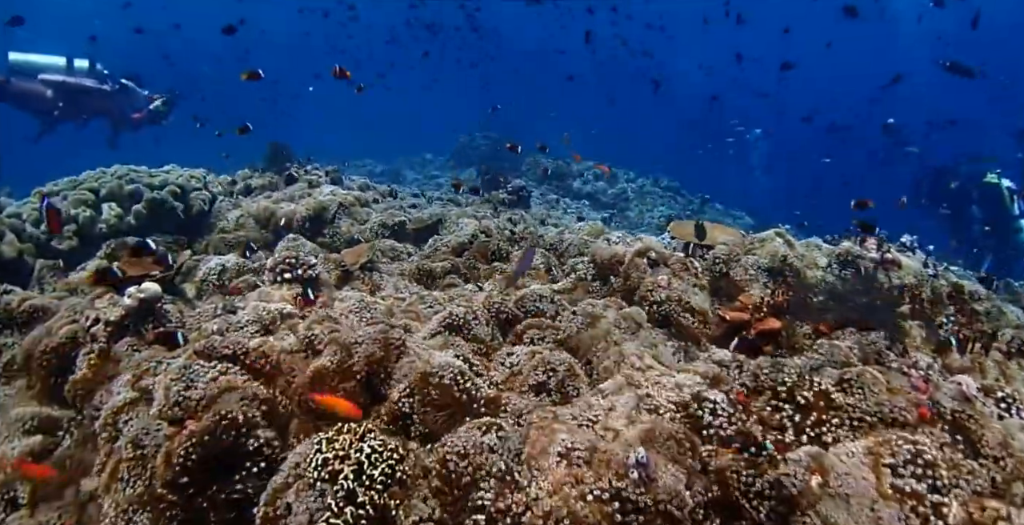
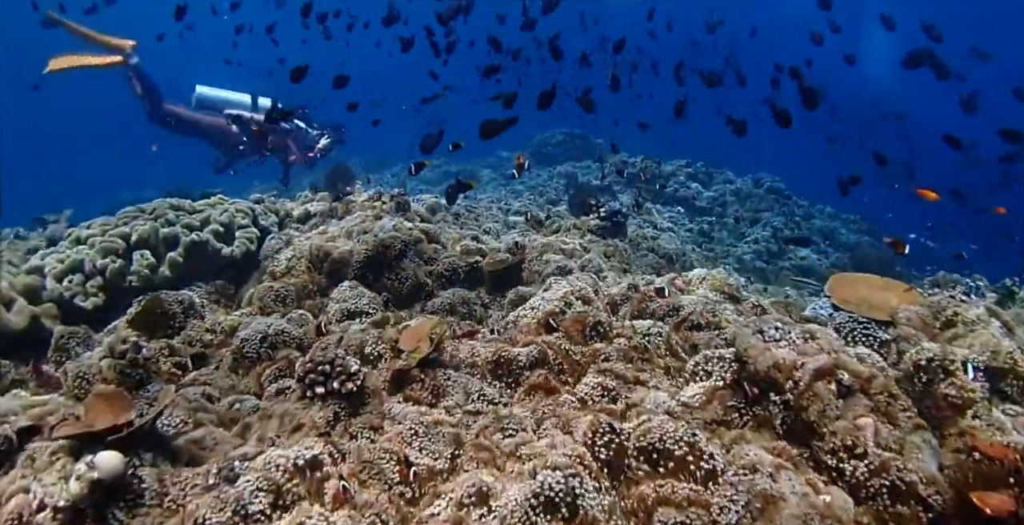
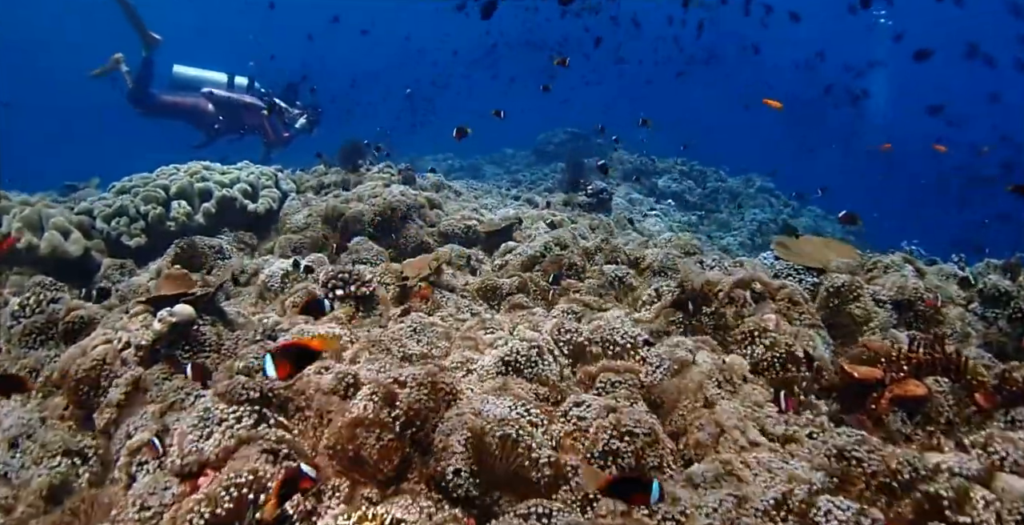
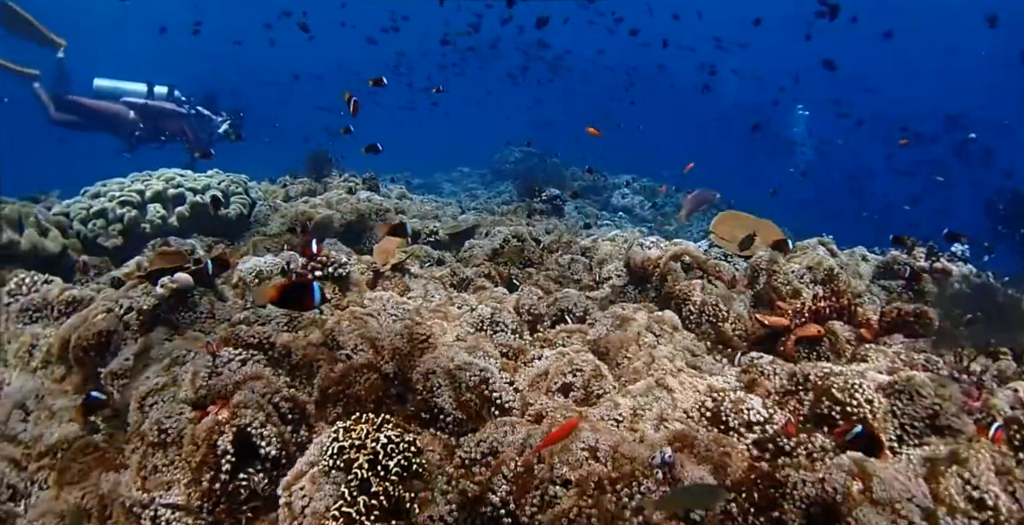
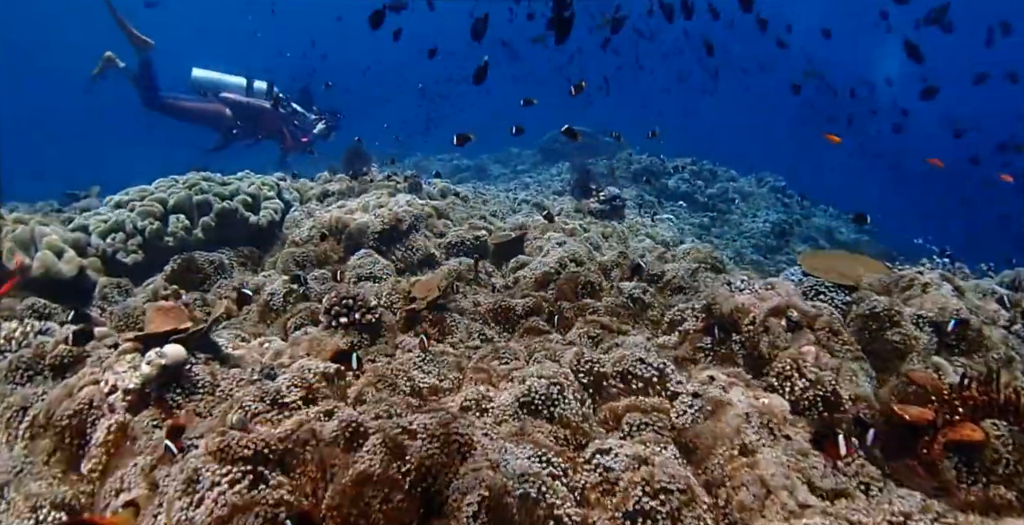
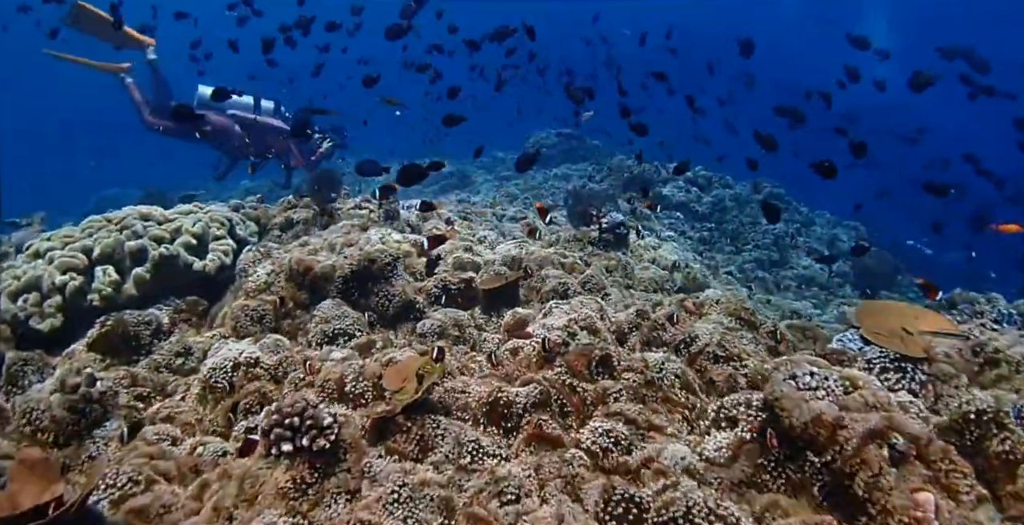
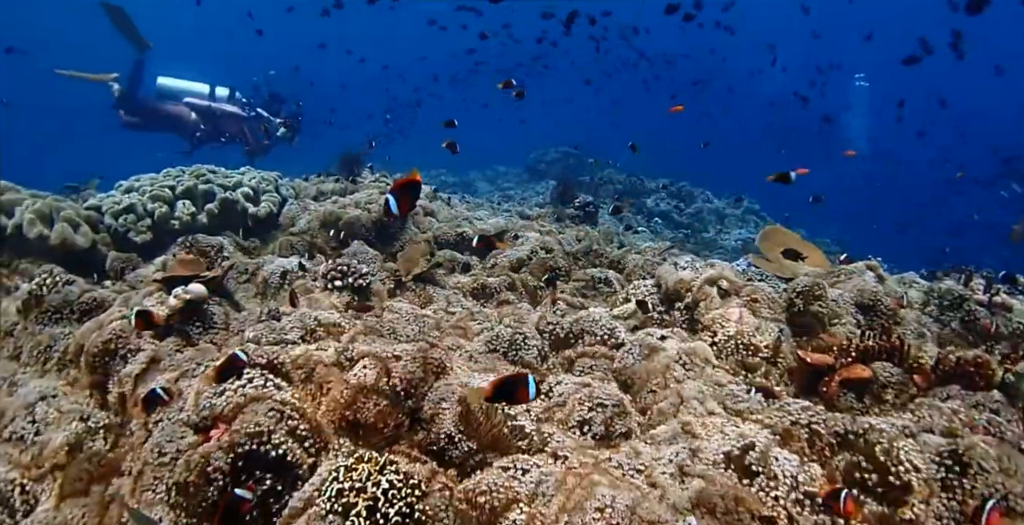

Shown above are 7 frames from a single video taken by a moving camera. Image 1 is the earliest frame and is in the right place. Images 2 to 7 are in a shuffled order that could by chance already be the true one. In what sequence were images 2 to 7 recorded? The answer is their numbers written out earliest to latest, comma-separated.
4, 7, 3, 5, 2, 6
